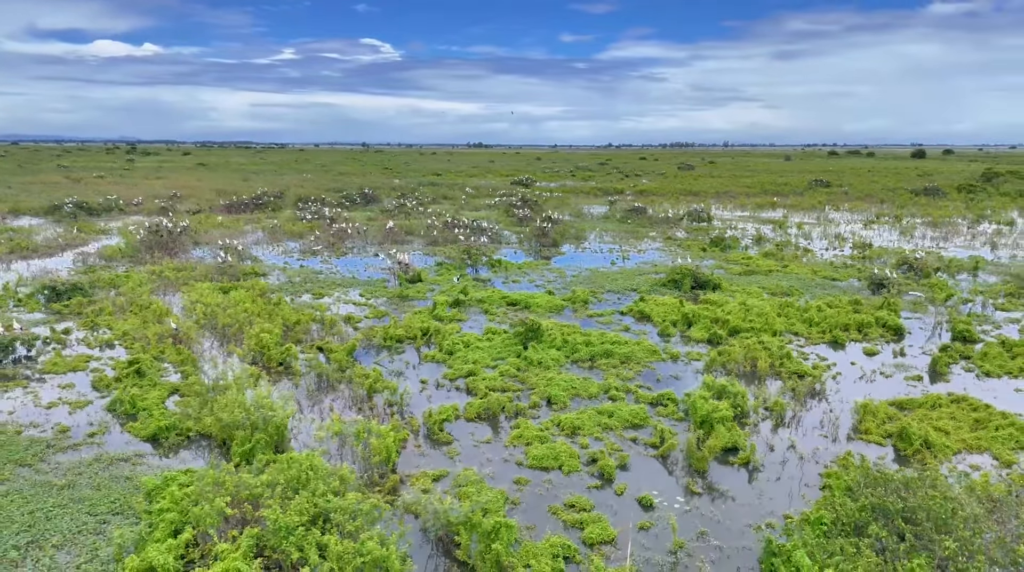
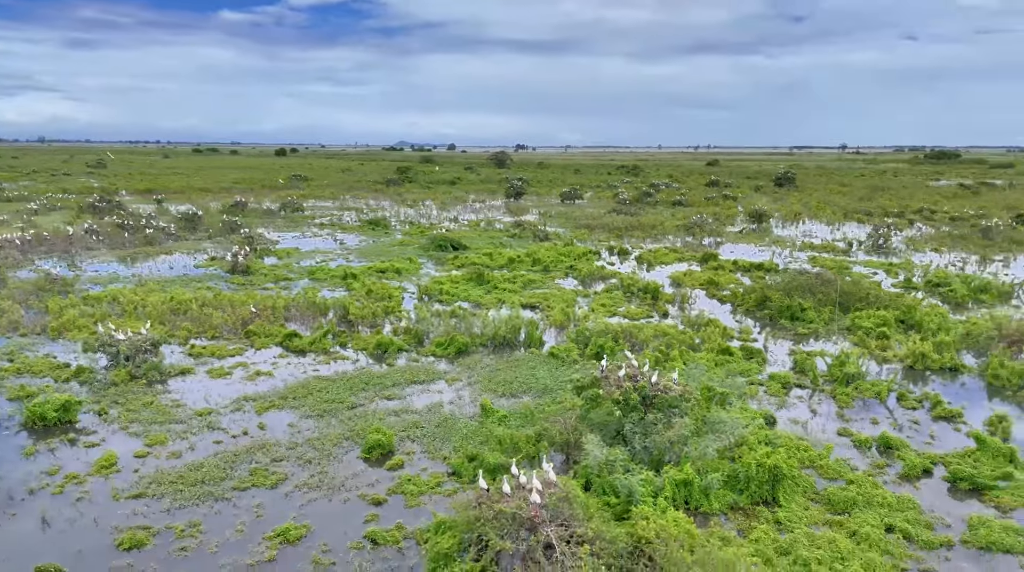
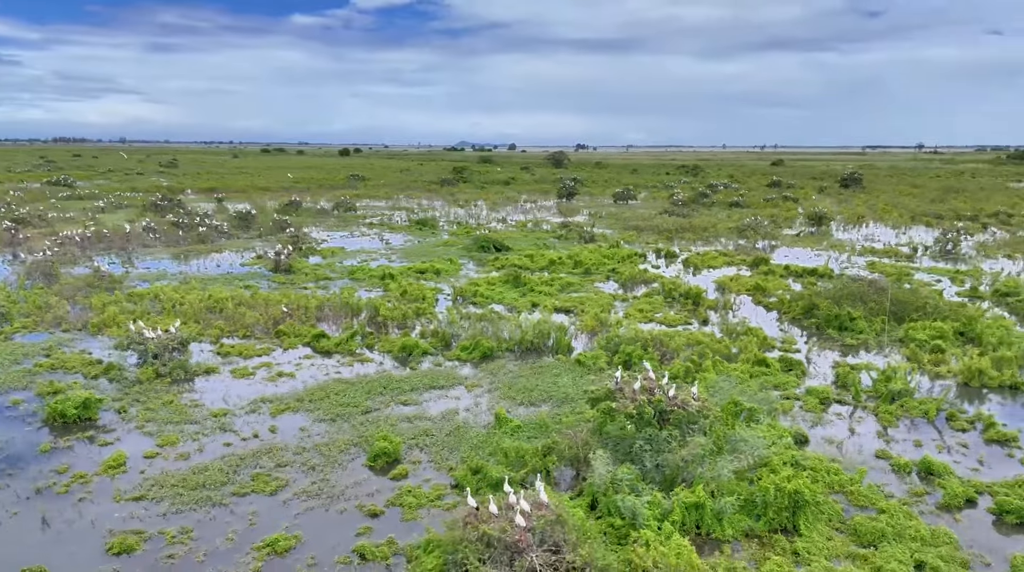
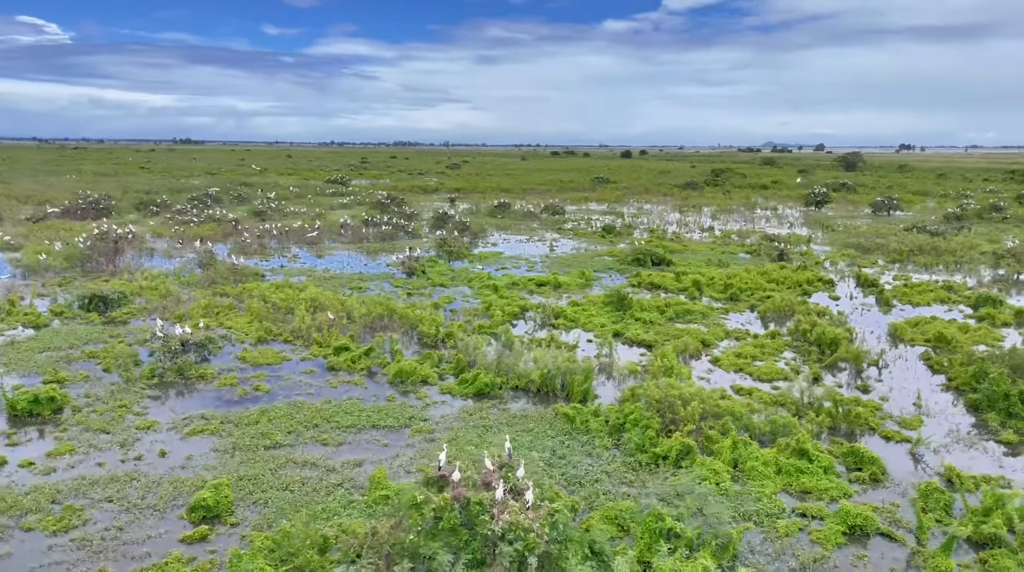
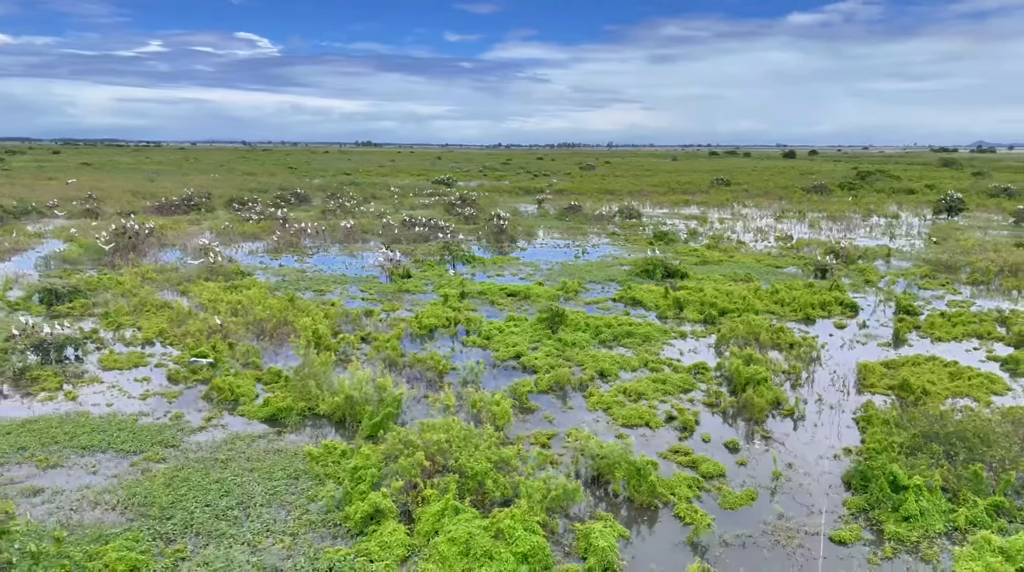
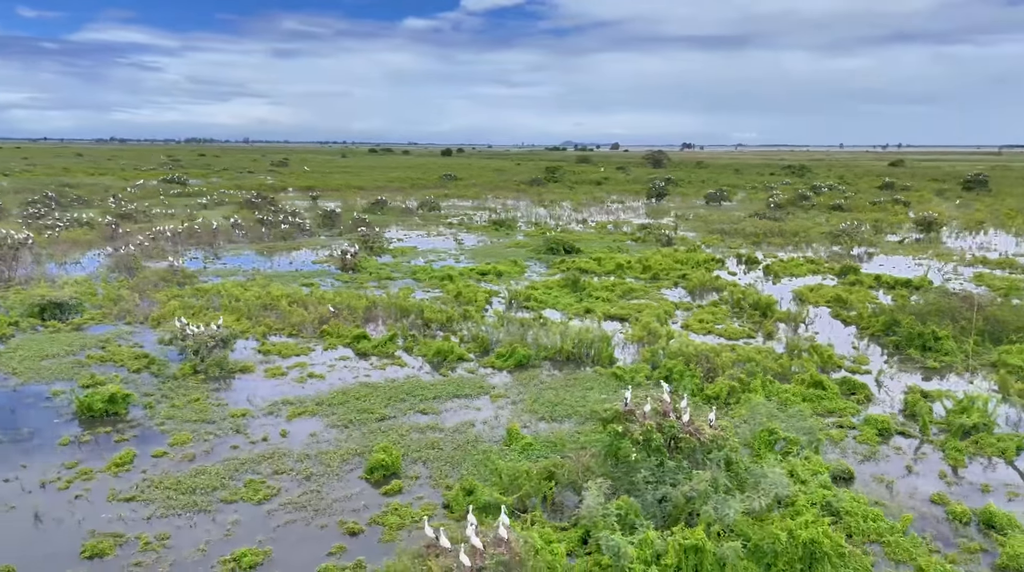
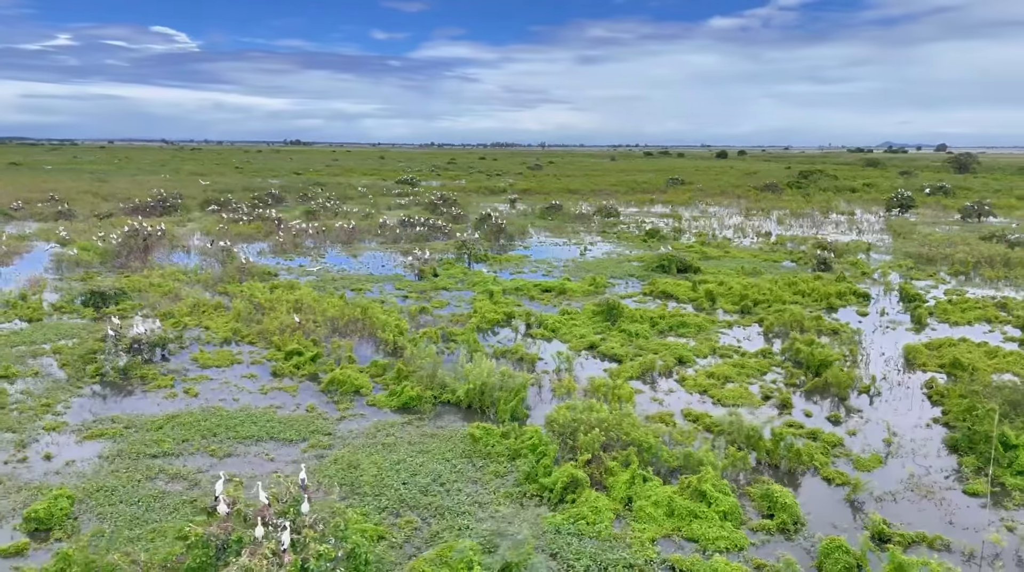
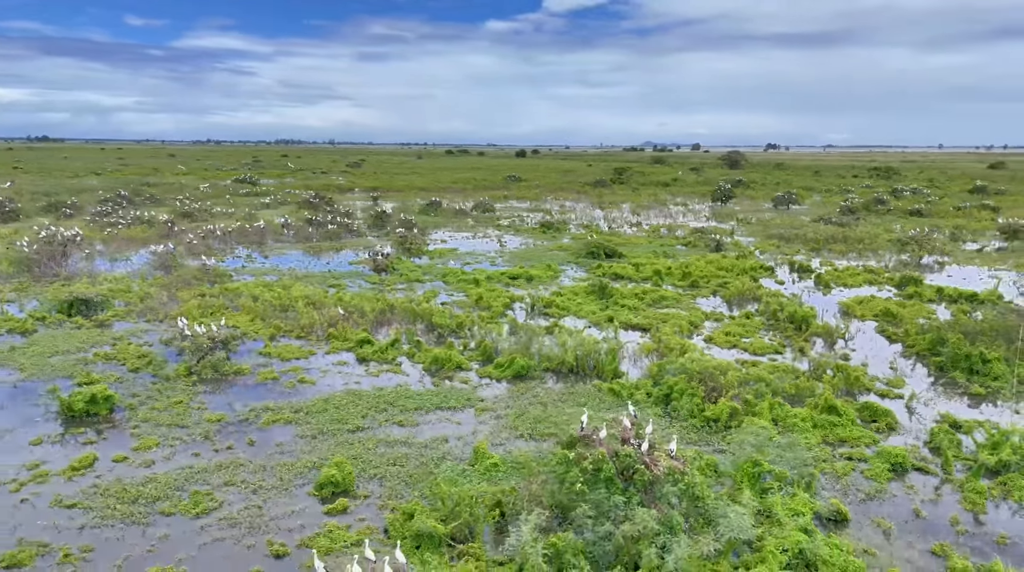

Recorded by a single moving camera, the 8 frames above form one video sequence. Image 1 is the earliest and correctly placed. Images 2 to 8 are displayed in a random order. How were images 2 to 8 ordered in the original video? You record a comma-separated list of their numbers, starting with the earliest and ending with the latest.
5, 7, 4, 8, 6, 3, 2
